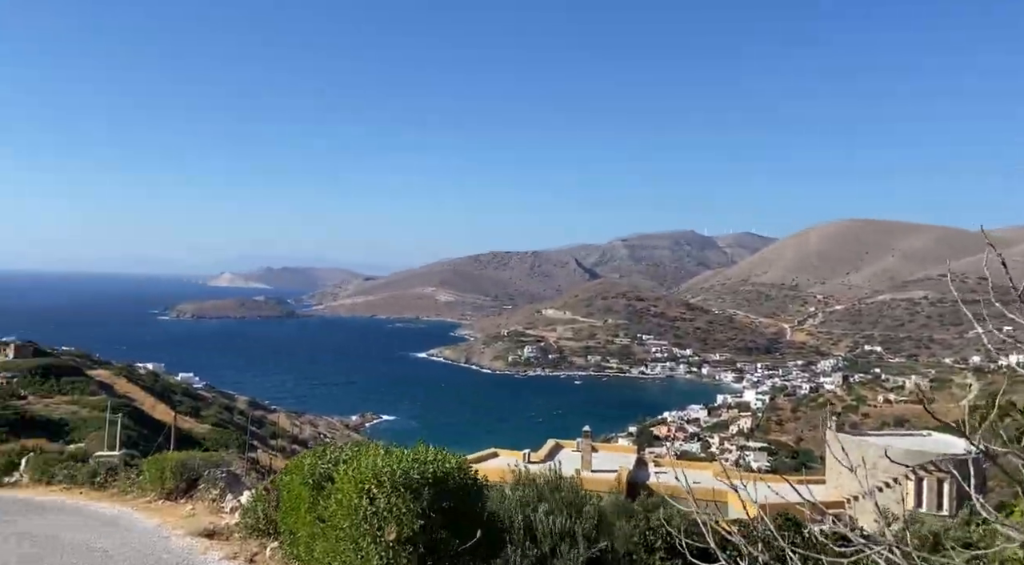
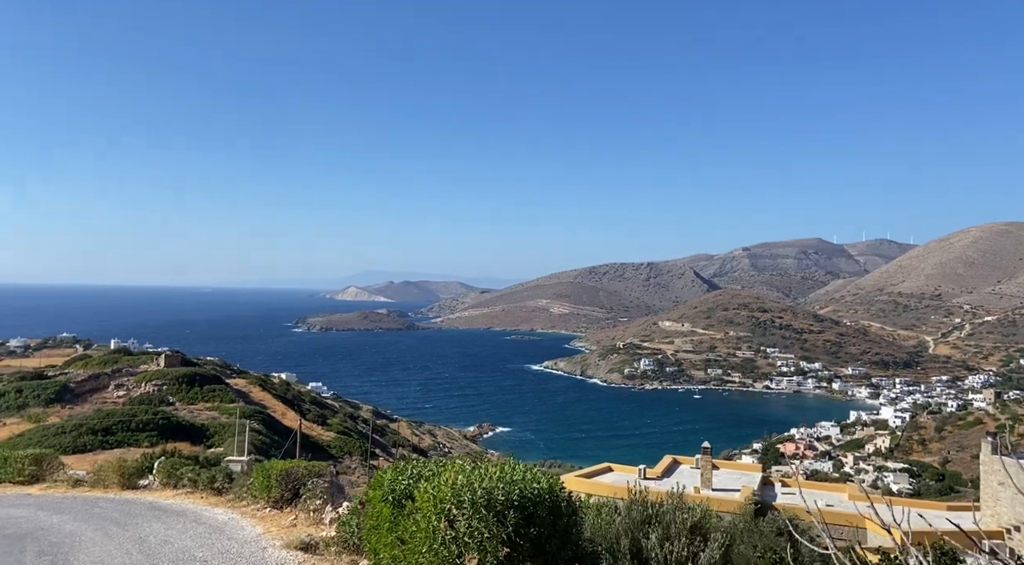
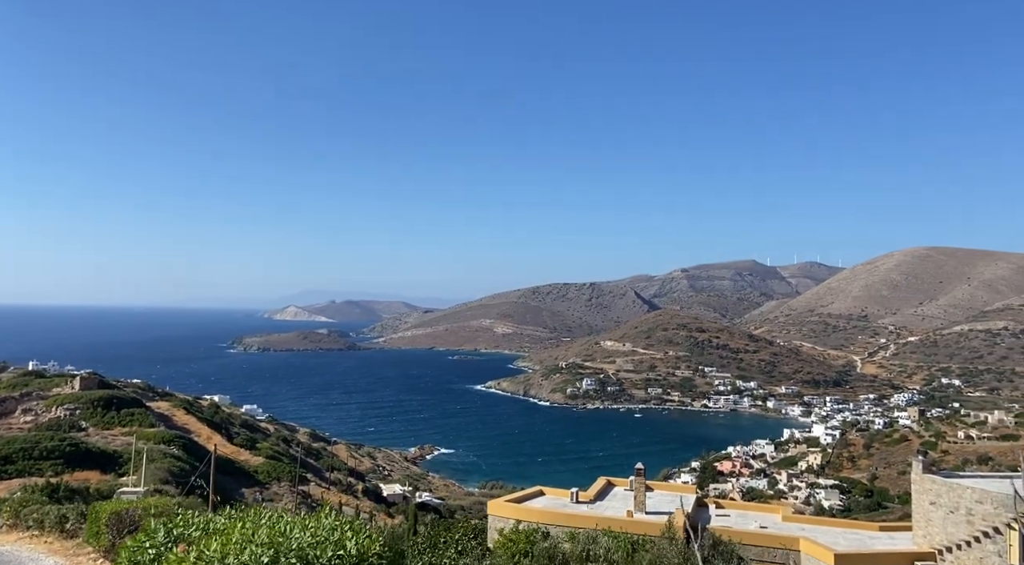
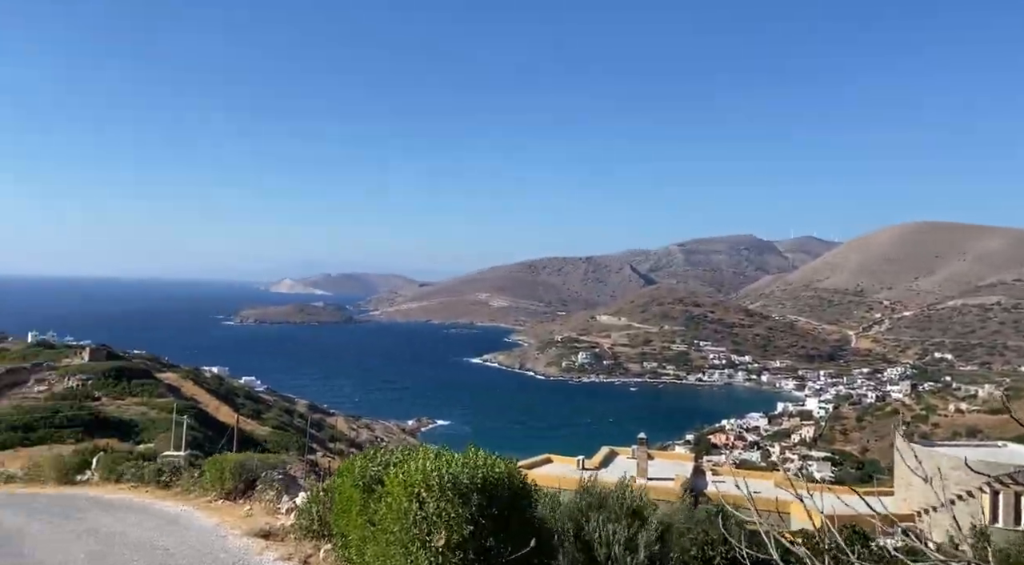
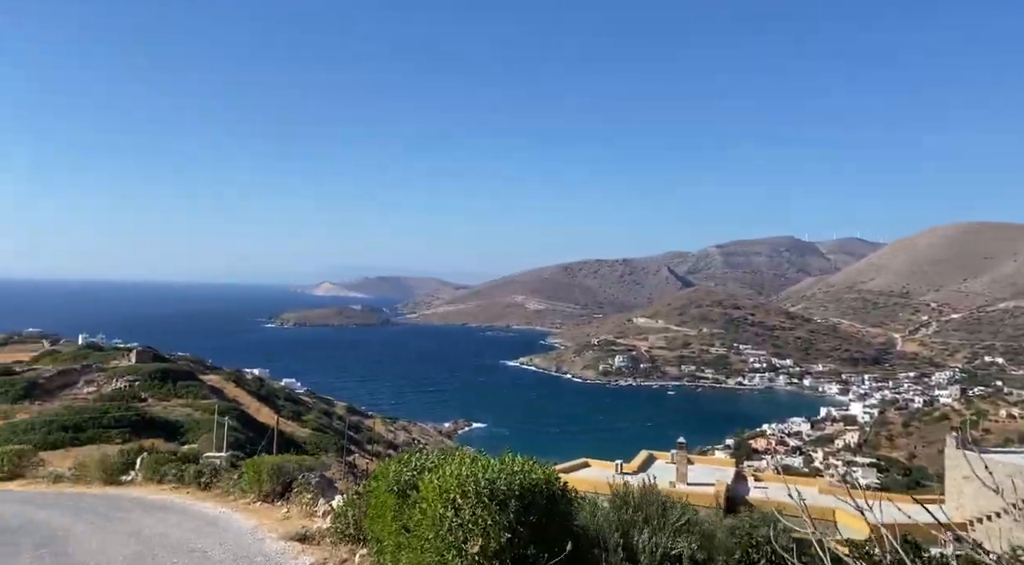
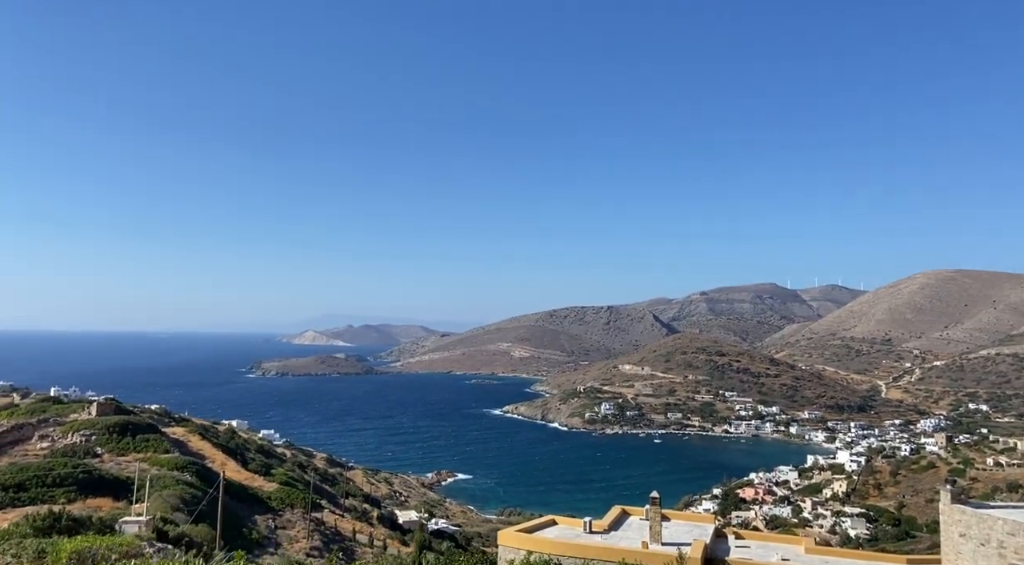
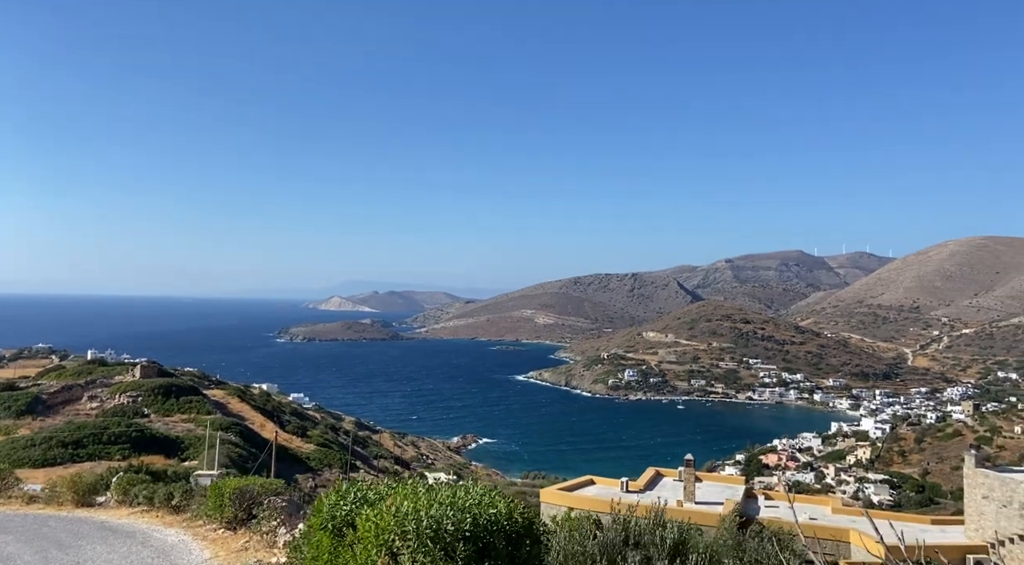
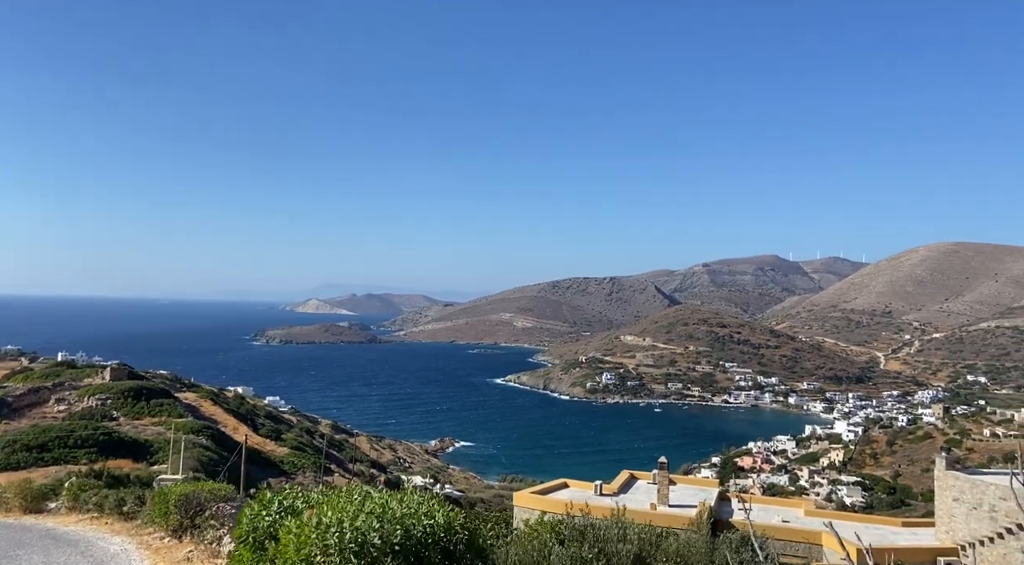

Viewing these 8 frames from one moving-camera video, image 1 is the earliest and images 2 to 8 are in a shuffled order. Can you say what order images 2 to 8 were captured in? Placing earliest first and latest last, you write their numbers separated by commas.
4, 5, 2, 7, 8, 3, 6
